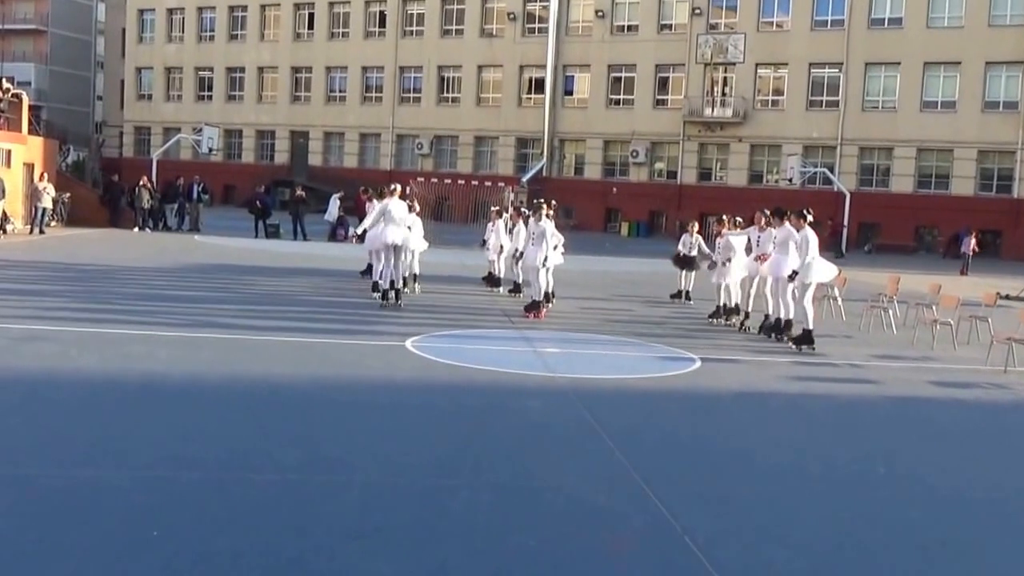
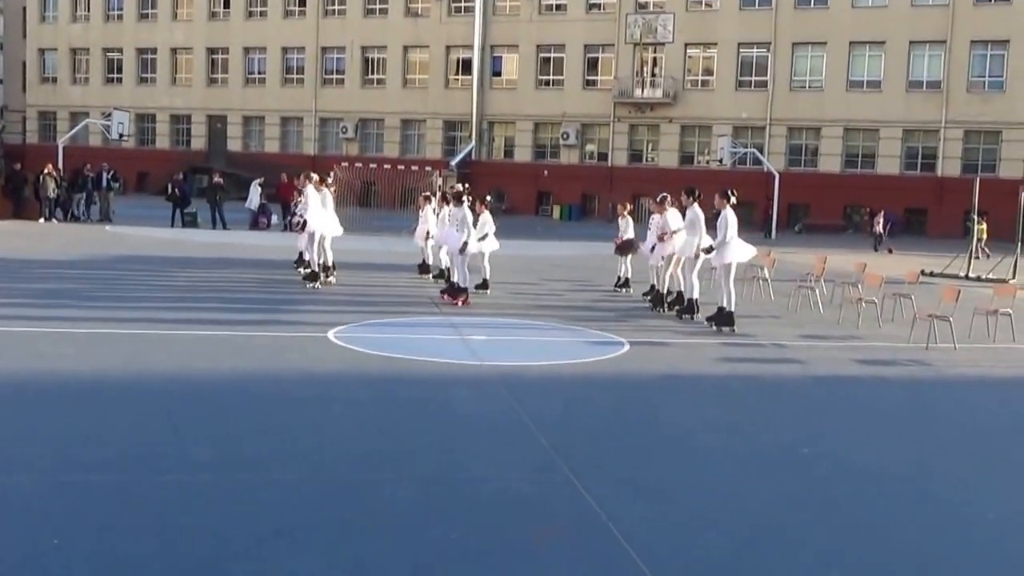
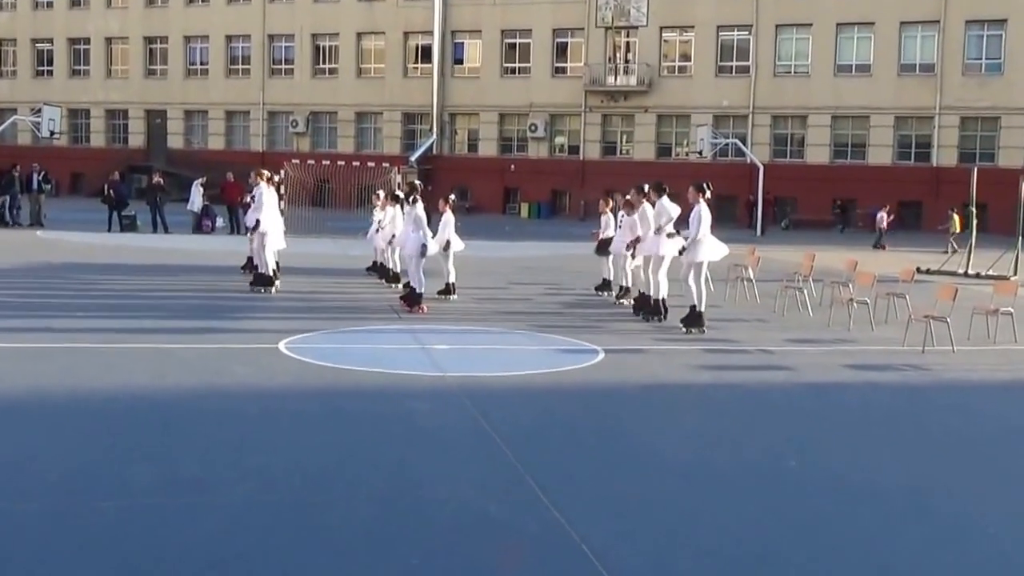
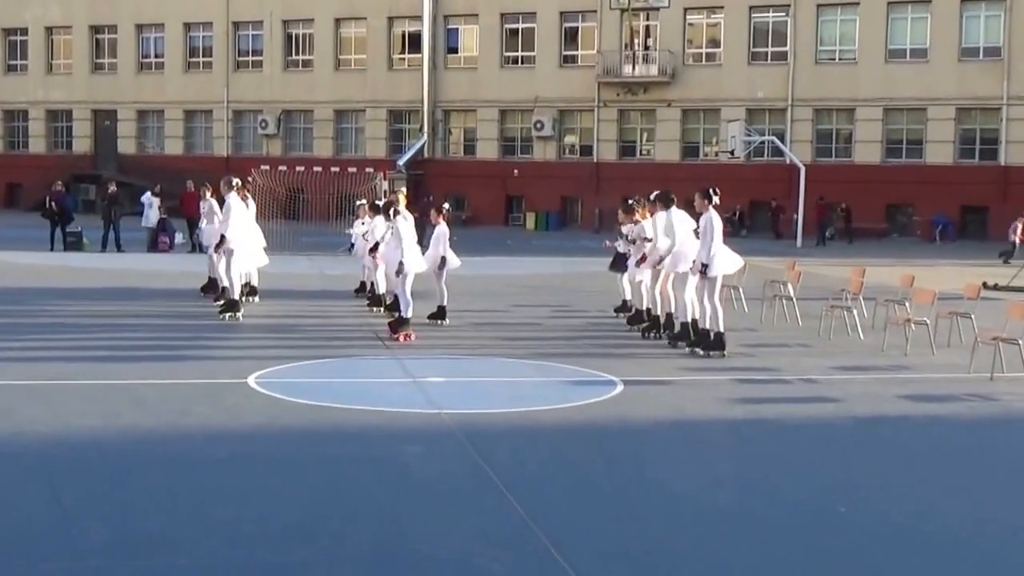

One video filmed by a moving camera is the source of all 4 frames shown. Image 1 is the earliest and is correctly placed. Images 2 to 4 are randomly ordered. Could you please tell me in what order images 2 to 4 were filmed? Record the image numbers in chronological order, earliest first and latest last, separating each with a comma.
2, 3, 4
